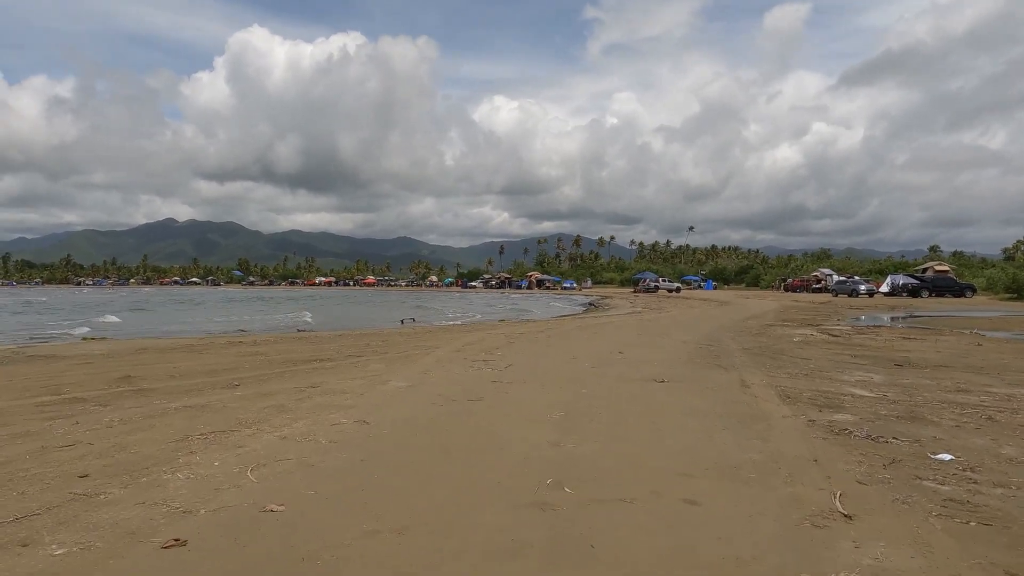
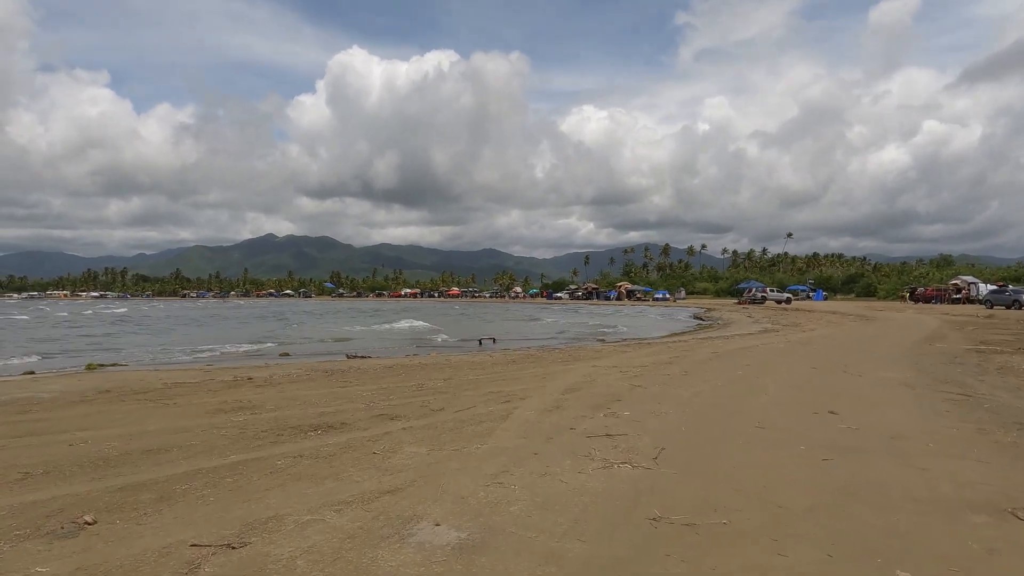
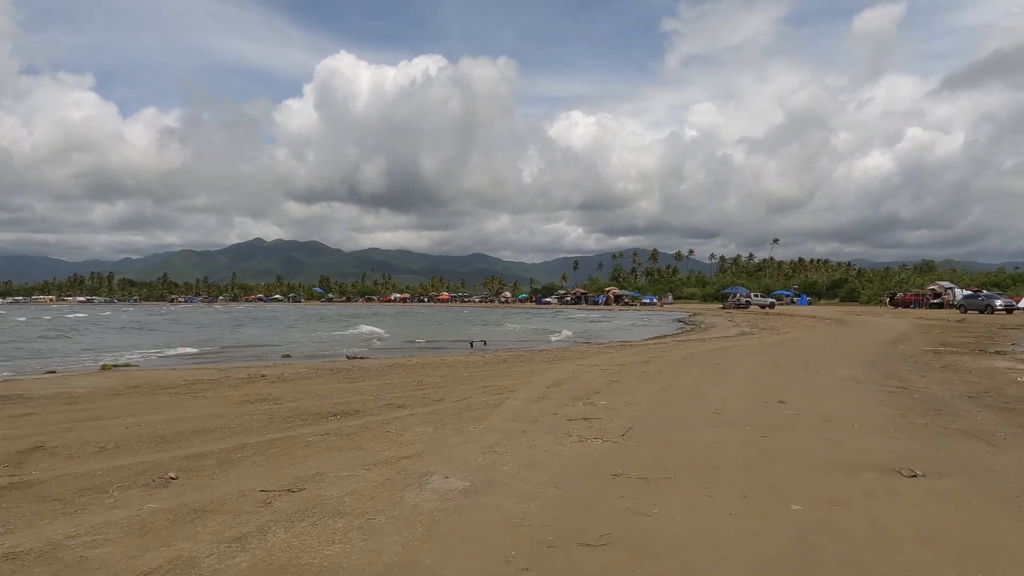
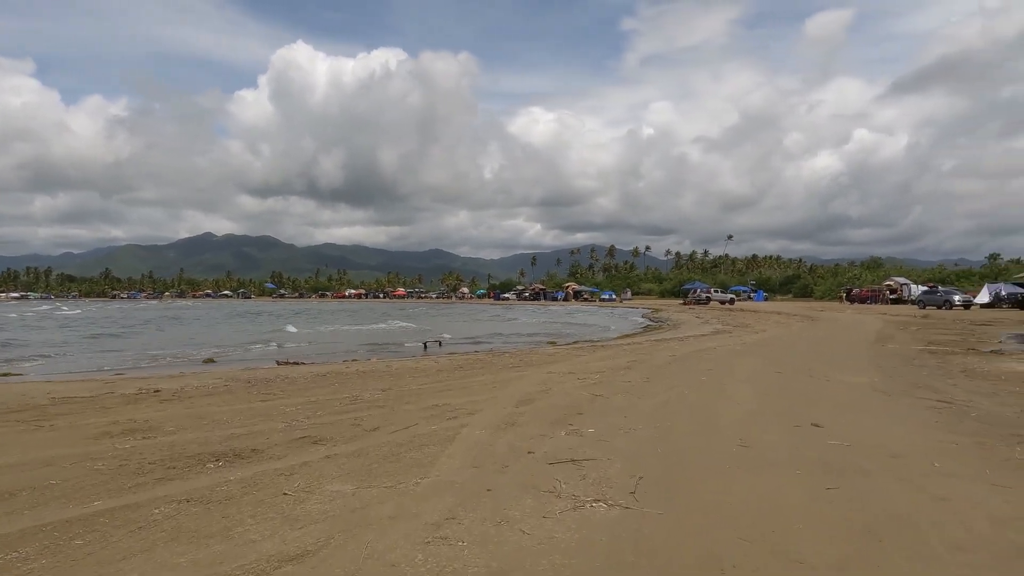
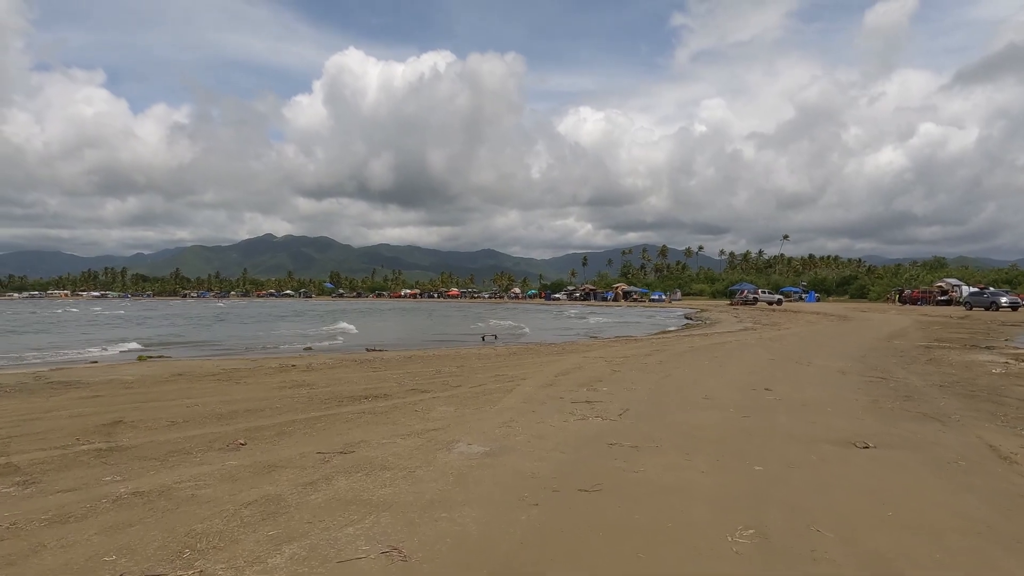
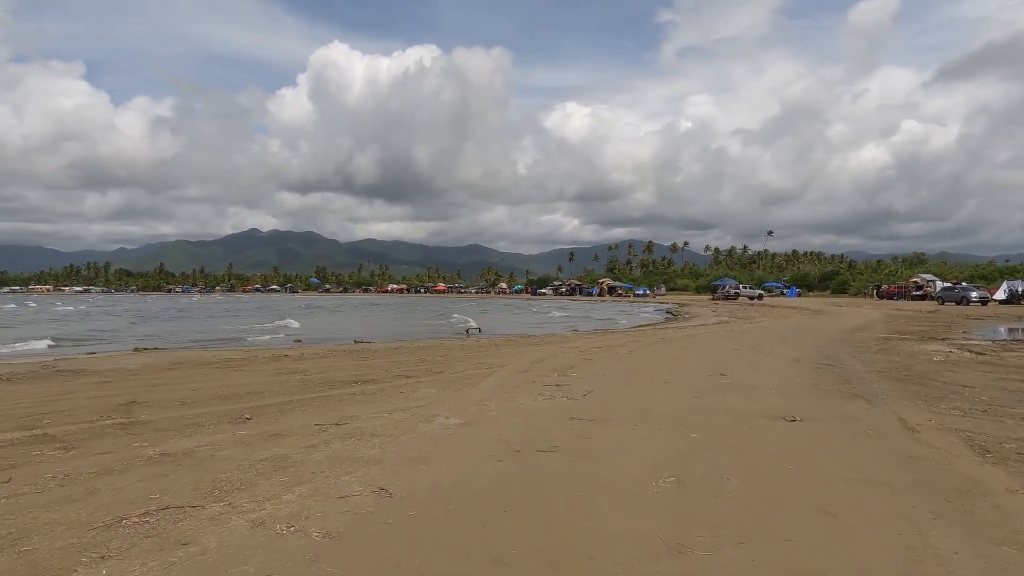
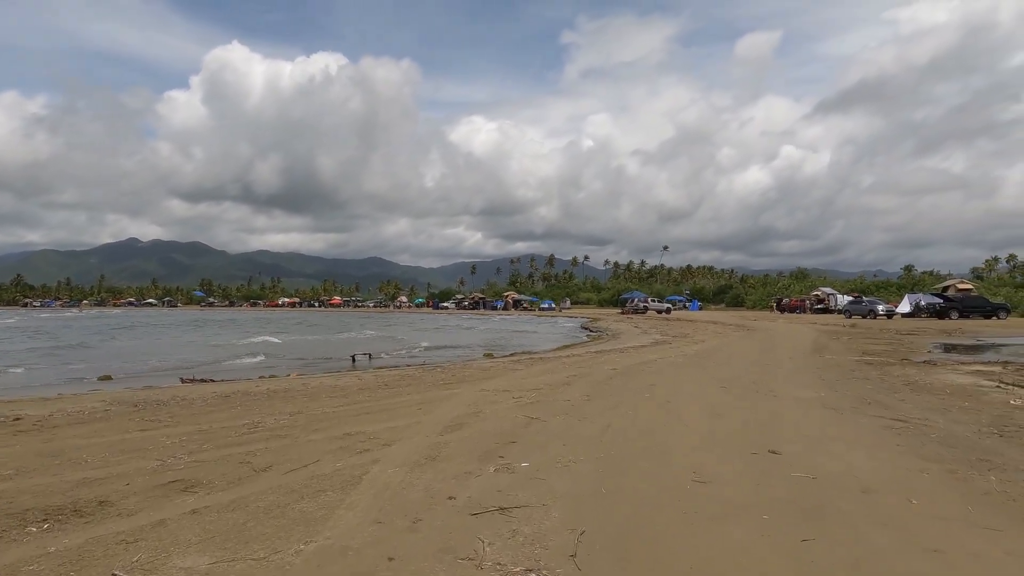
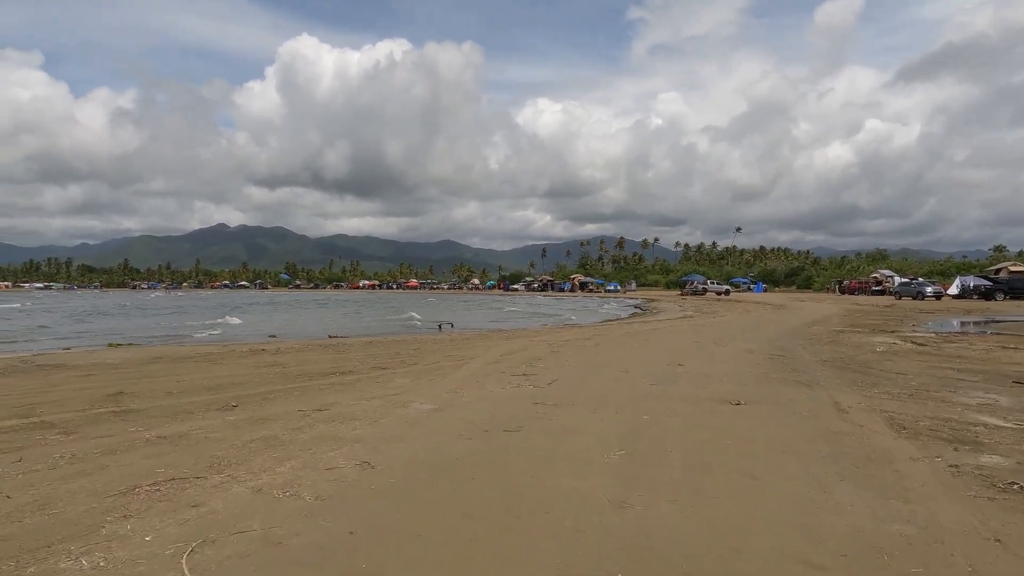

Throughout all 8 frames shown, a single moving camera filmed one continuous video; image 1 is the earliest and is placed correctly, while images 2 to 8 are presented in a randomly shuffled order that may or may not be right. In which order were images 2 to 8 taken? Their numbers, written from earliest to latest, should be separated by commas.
8, 6, 5, 3, 2, 4, 7
